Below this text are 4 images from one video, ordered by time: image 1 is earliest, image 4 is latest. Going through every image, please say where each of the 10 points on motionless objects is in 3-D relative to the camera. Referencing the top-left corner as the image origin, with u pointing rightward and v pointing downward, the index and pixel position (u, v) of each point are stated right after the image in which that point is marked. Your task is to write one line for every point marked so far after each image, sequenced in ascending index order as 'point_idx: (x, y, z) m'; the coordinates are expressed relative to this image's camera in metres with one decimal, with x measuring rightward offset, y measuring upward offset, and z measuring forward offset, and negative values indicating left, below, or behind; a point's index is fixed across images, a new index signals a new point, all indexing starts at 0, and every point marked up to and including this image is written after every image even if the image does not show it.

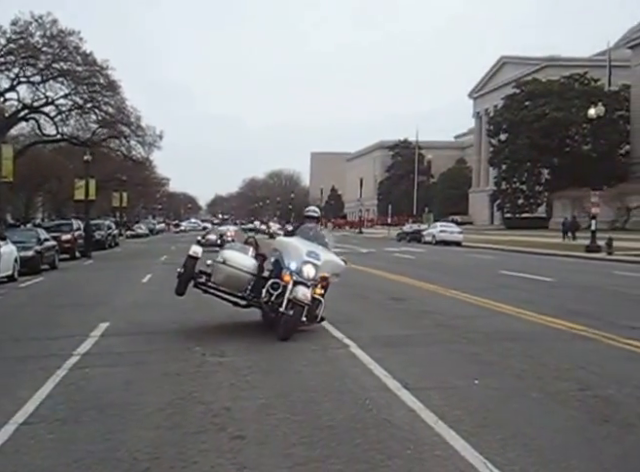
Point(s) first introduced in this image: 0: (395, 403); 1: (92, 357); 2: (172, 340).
0: (+0.9, -1.9, +7.4) m
1: (-3.5, -1.9, +10.1) m
2: (-2.4, -1.8, +11.2) m
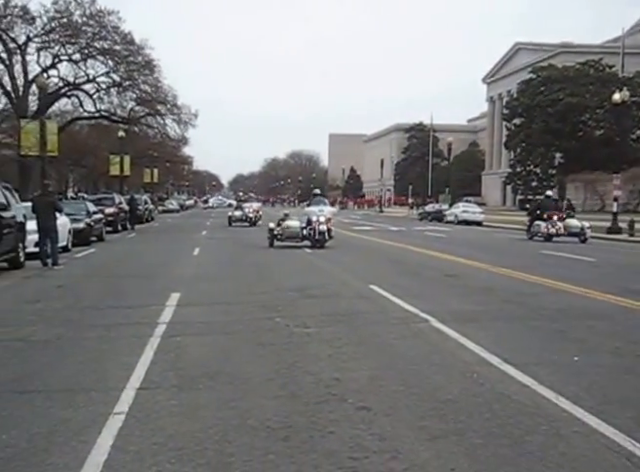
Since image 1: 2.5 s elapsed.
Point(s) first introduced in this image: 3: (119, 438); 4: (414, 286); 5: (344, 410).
0: (+2.1, -1.6, +7.7) m
1: (-2.2, -1.4, +10.4) m
2: (-1.2, -1.3, +11.5) m
3: (-1.8, -1.8, +5.8) m
4: (+2.2, -1.2, +15.4) m
5: (+0.3, -1.8, +6.7) m
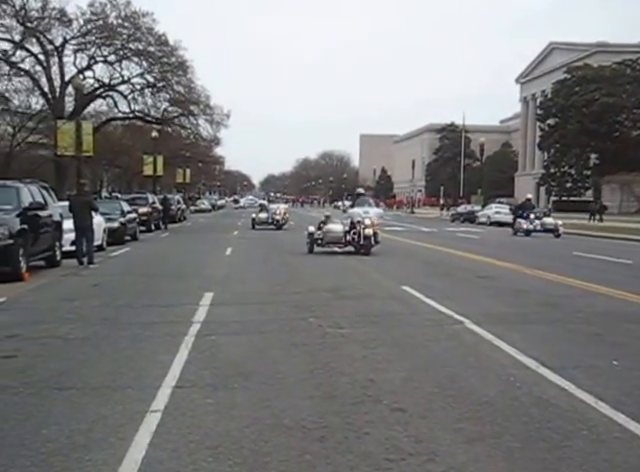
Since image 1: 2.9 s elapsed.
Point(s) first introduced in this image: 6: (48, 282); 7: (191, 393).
0: (+2.5, -1.7, +7.6) m
1: (-1.7, -1.4, +10.4) m
2: (-0.6, -1.3, +11.5) m
3: (-1.5, -1.8, +5.8) m
4: (+2.9, -1.2, +15.2) m
5: (+0.6, -1.8, +6.7) m
6: (-7.2, -1.2, +17.3) m
7: (-1.4, -1.8, +7.4) m
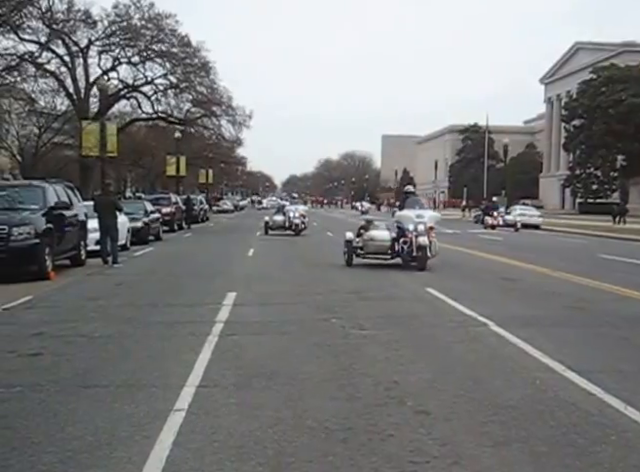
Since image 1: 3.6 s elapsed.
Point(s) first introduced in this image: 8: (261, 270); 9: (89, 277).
0: (+2.8, -1.7, +7.4) m
1: (-1.3, -1.4, +10.4) m
2: (-0.2, -1.3, +11.5) m
3: (-1.2, -1.8, +5.8) m
4: (+3.4, -1.2, +15.1) m
5: (+0.8, -1.8, +6.6) m
6: (-6.6, -1.2, +17.5) m
7: (-1.2, -1.8, +7.4) m
8: (-1.6, -0.9, +17.5) m
9: (-6.4, -1.2, +18.3) m
